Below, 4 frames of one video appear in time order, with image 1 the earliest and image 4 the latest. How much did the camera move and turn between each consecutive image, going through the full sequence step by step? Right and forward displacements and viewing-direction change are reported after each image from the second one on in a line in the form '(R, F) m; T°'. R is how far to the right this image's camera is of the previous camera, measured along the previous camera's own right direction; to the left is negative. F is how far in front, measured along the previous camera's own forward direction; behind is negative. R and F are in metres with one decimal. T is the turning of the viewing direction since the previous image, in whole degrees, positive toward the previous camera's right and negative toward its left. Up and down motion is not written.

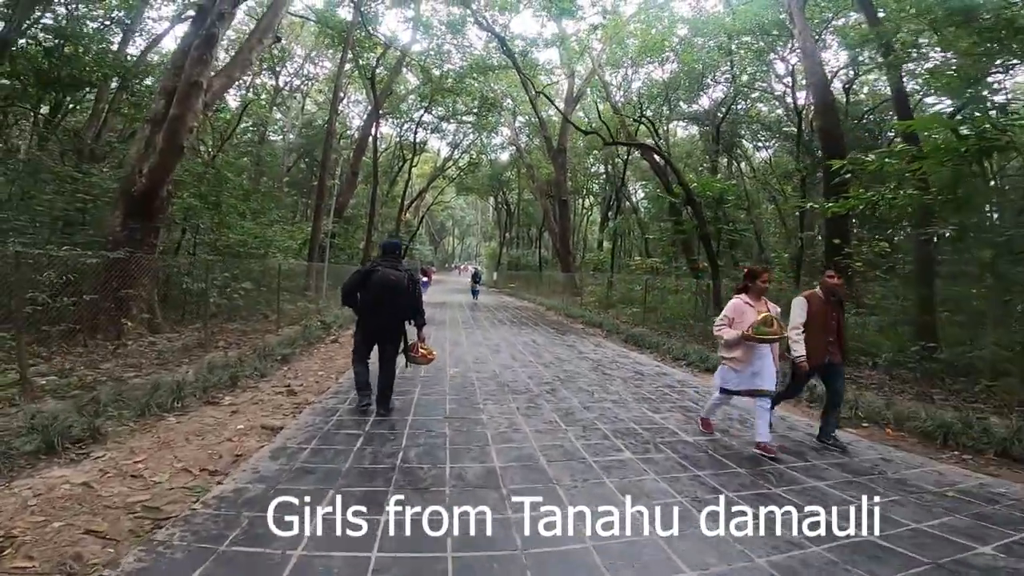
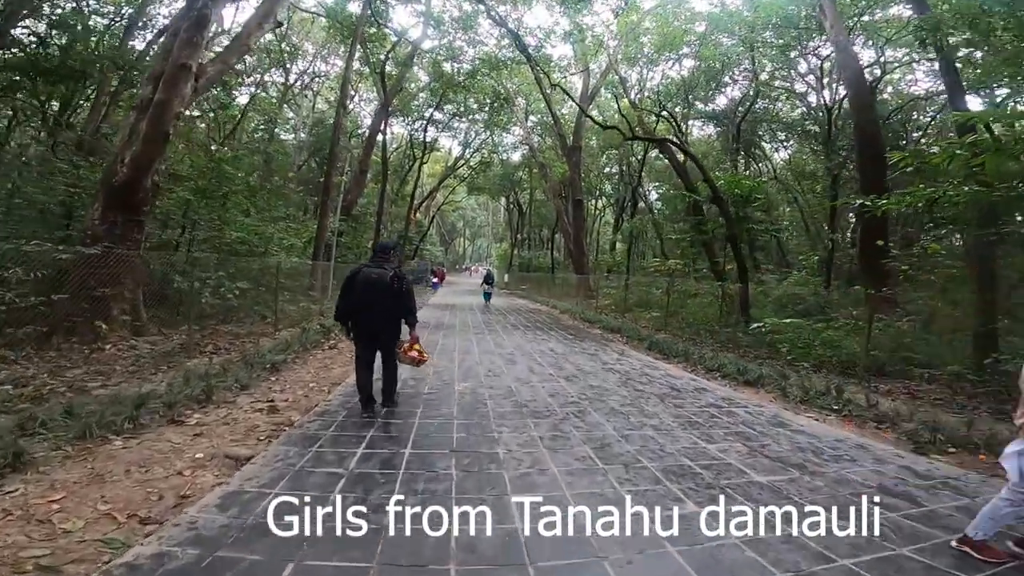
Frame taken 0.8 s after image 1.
(-0.1, +0.9) m; -1°
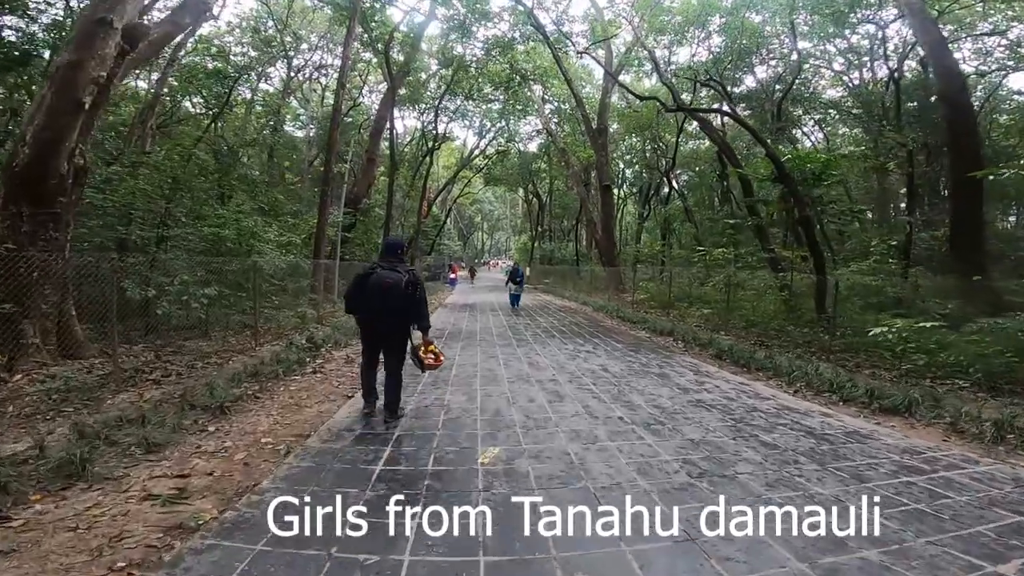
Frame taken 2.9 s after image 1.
(-0.2, +2.1) m; -2°
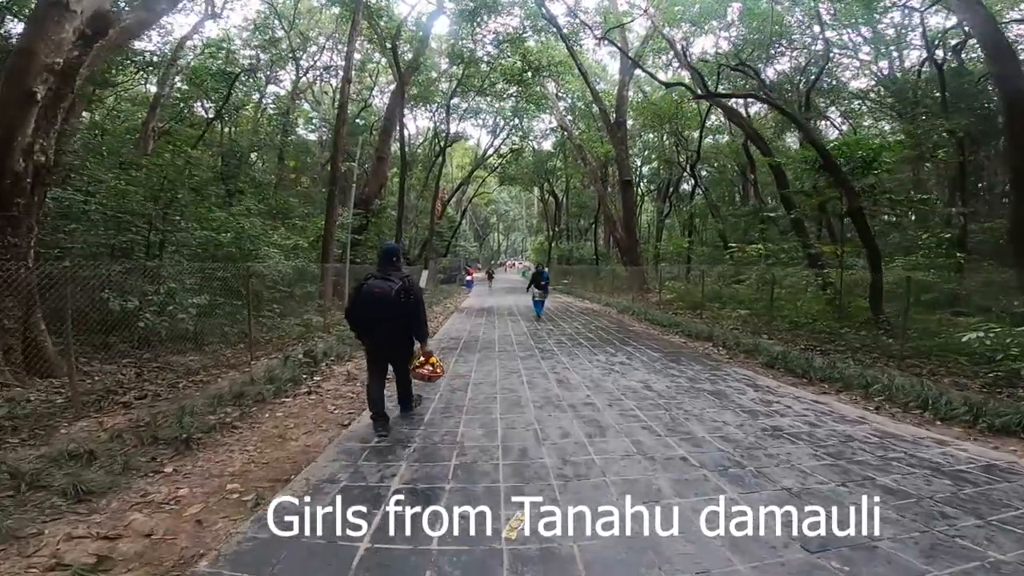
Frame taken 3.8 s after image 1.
(-0.1, +0.9) m; -2°
